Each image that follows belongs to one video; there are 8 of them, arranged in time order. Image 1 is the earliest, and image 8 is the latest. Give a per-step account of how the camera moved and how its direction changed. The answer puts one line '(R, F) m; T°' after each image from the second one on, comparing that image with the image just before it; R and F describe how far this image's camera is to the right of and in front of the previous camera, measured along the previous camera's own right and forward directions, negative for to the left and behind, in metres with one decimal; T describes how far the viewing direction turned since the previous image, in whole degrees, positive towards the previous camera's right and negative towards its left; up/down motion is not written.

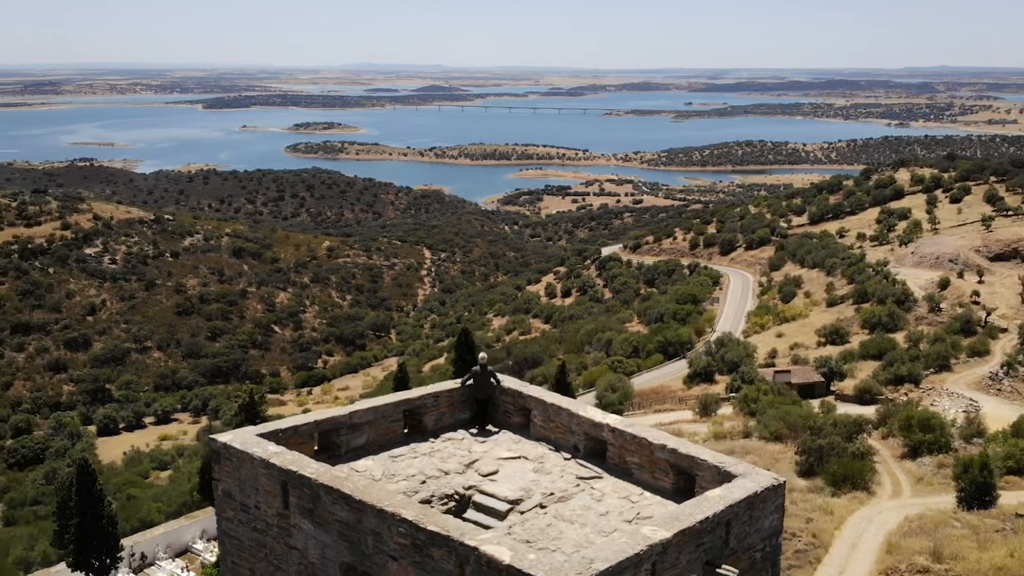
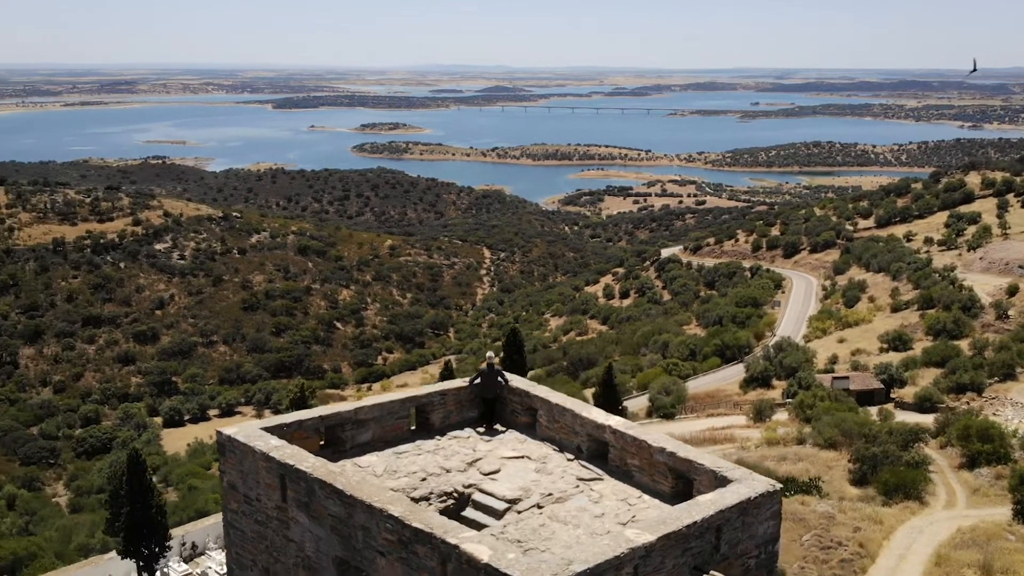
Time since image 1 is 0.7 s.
(+0.5, 0.0) m; -4°
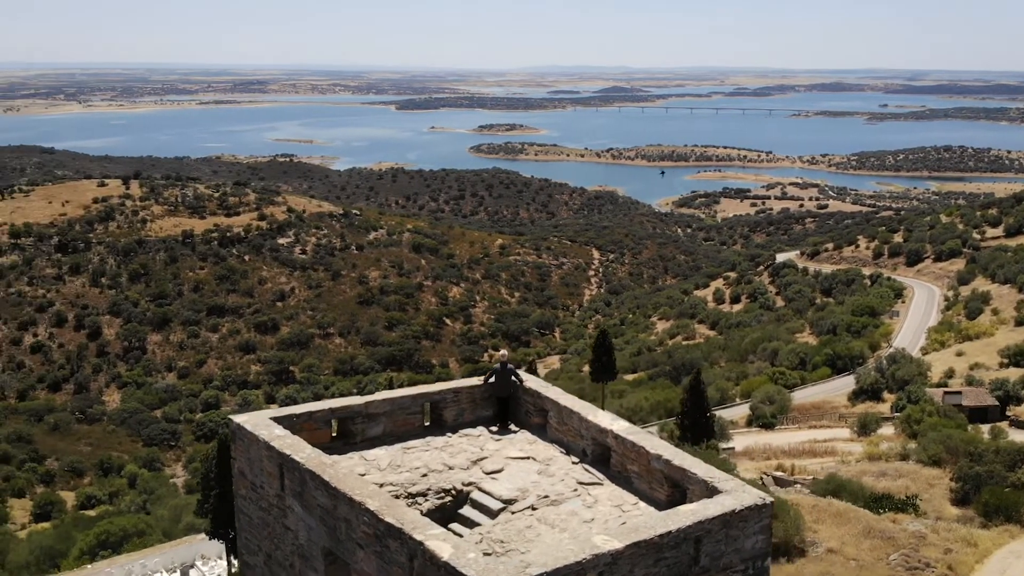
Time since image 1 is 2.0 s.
(+0.8, 0.0) m; -7°
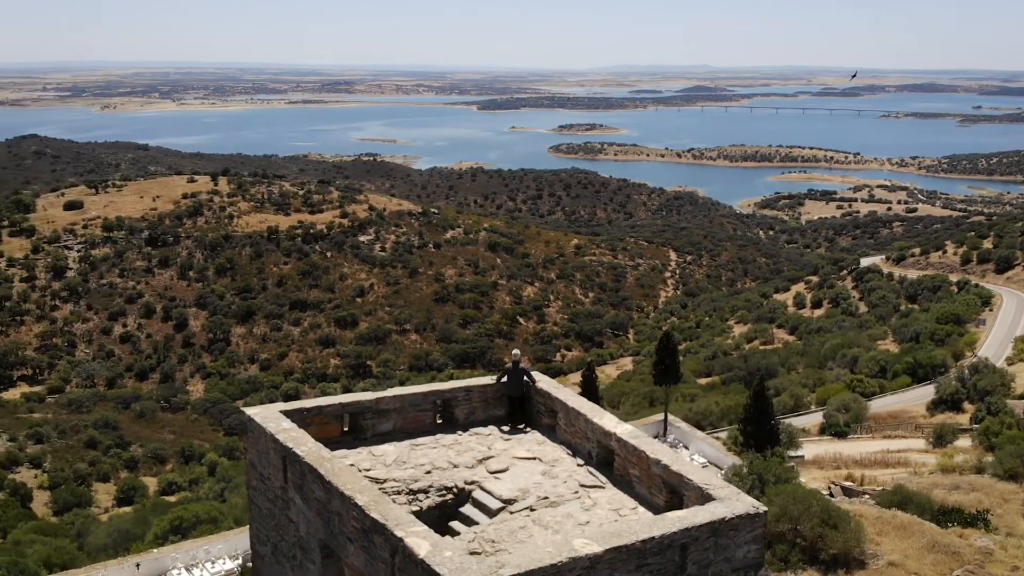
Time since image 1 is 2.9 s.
(+0.6, 0.0) m; -5°
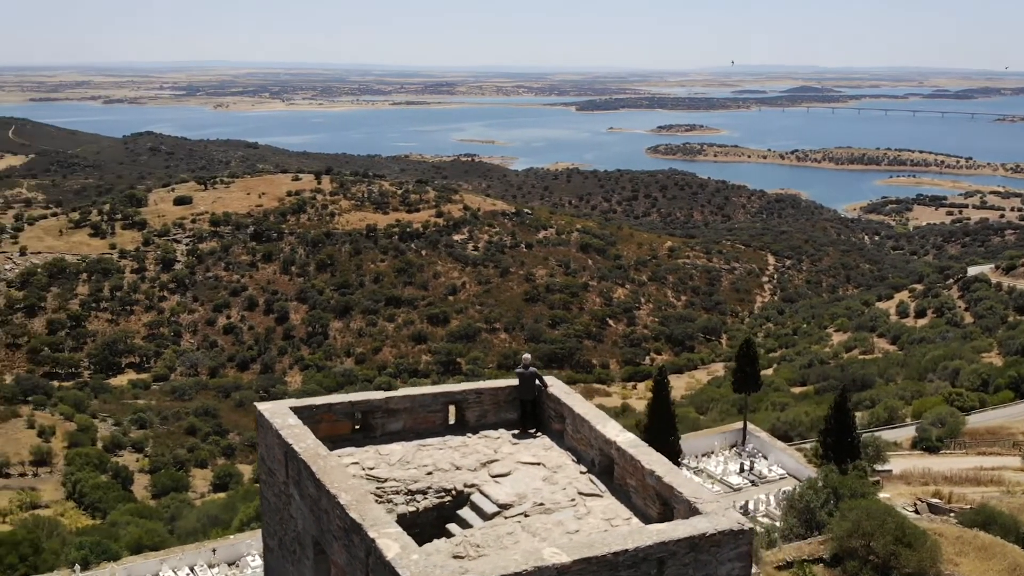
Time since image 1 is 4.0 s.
(+0.7, +0.1) m; -6°
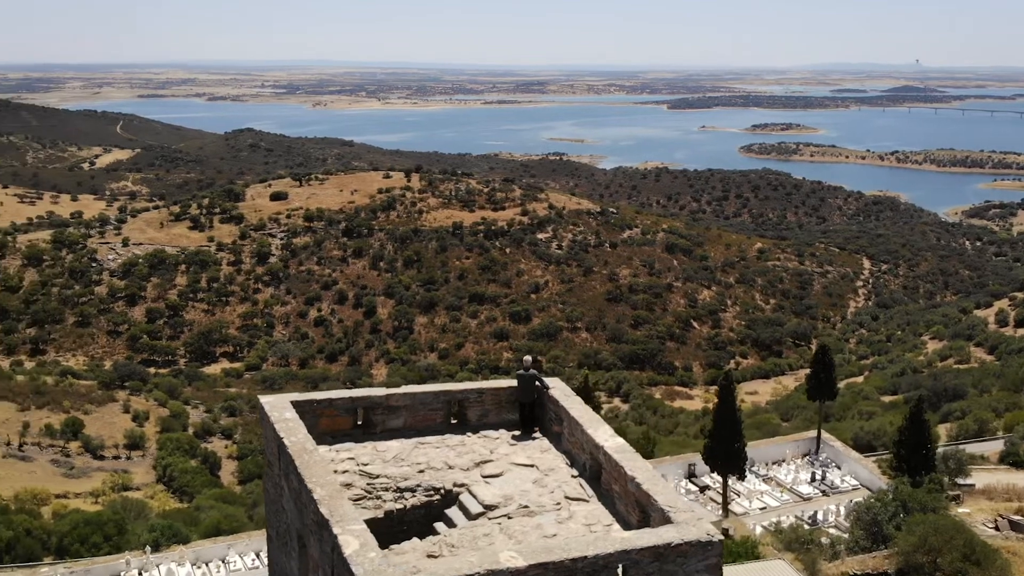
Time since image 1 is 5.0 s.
(+0.7, +0.1) m; -6°
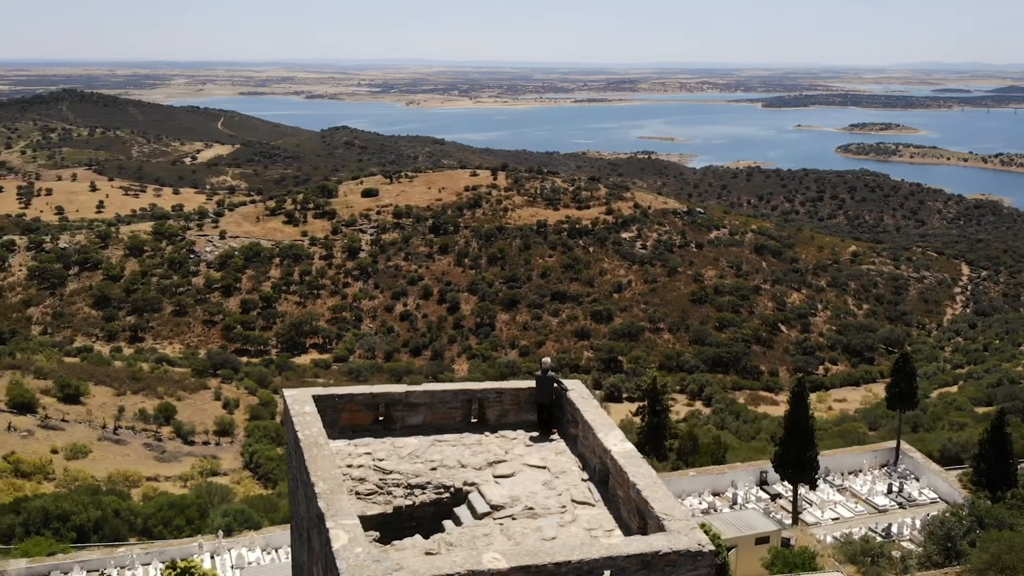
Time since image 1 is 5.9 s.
(+0.6, 0.0) m; -5°
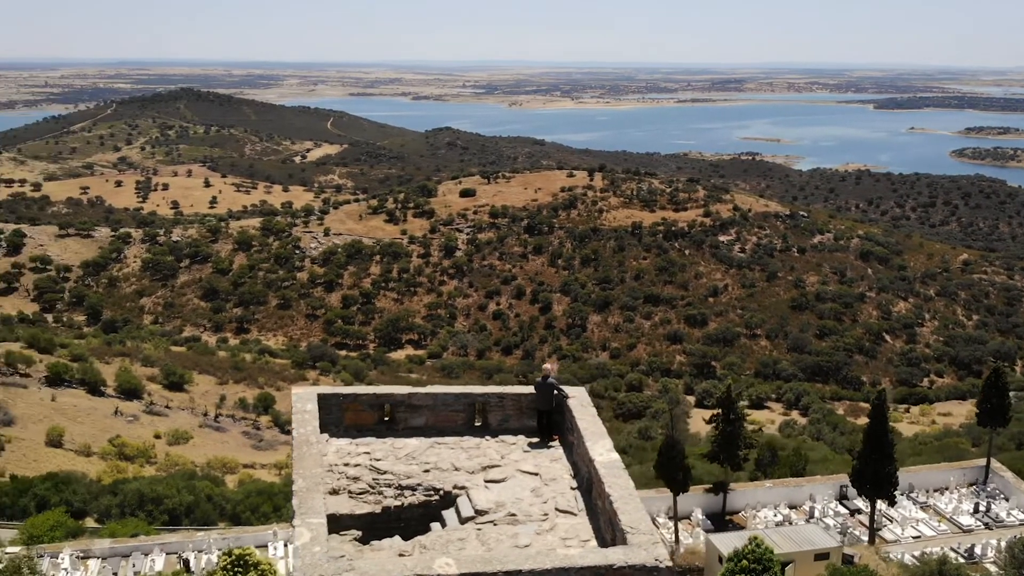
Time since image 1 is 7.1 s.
(+0.8, +0.1) m; -7°
